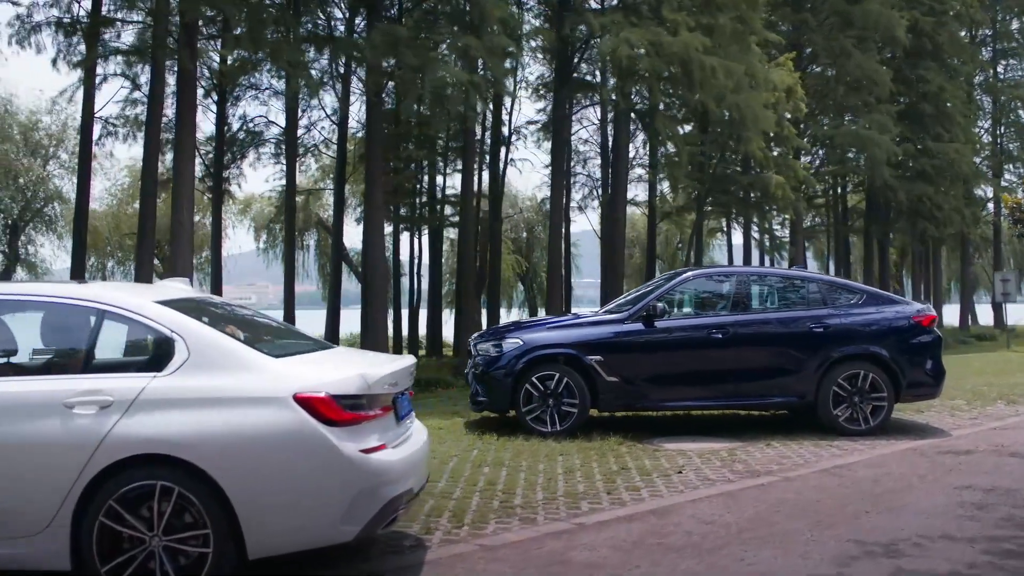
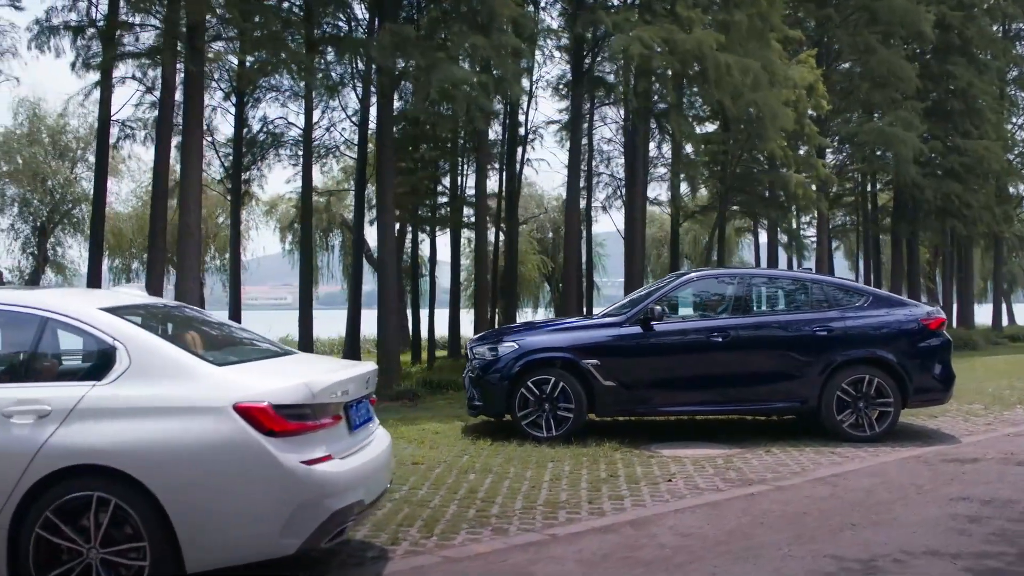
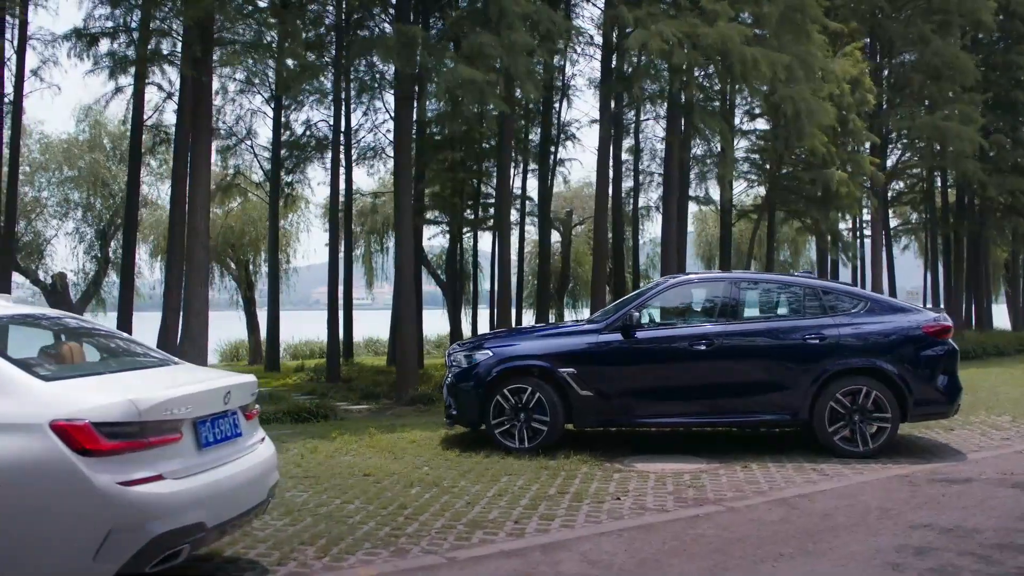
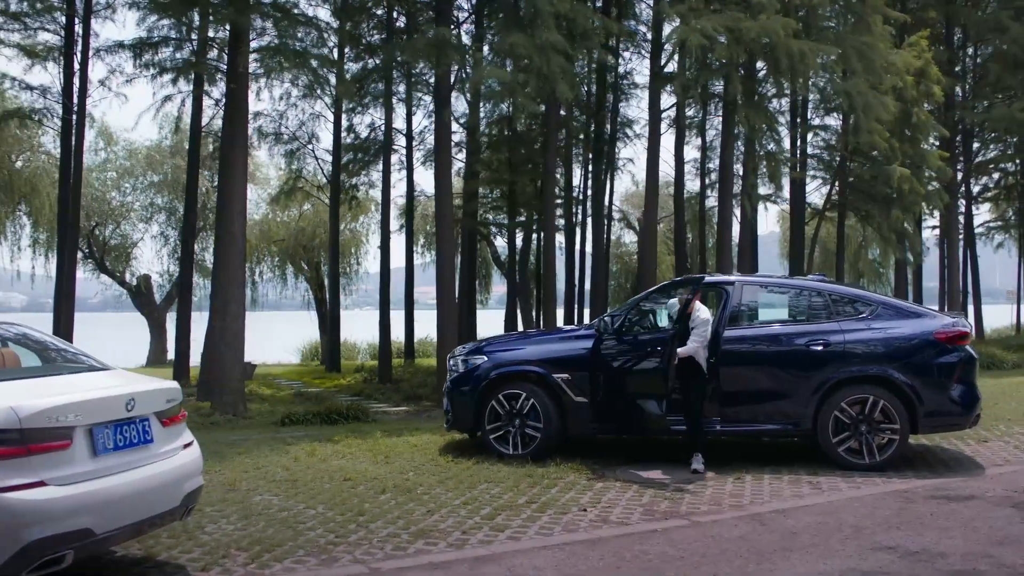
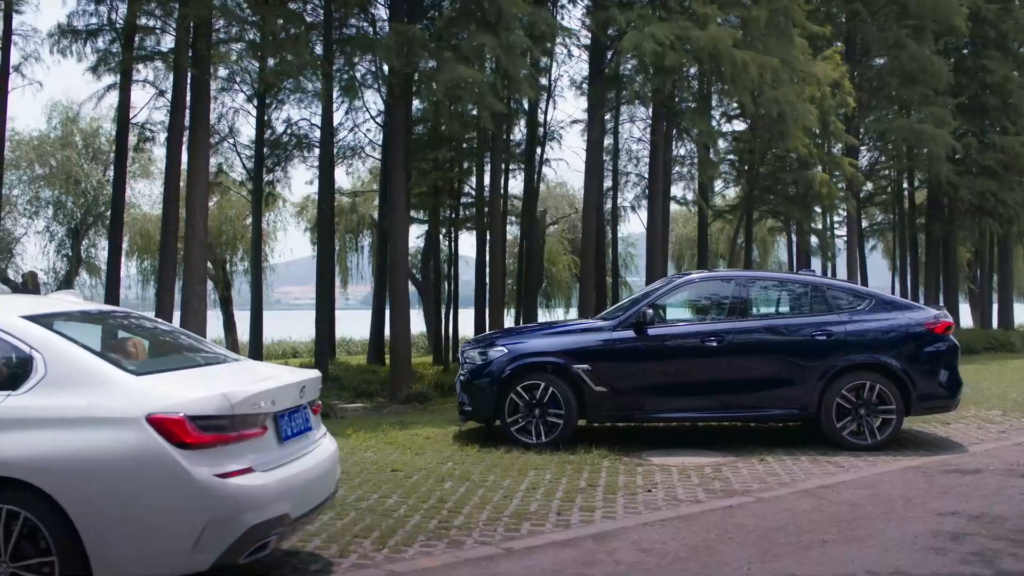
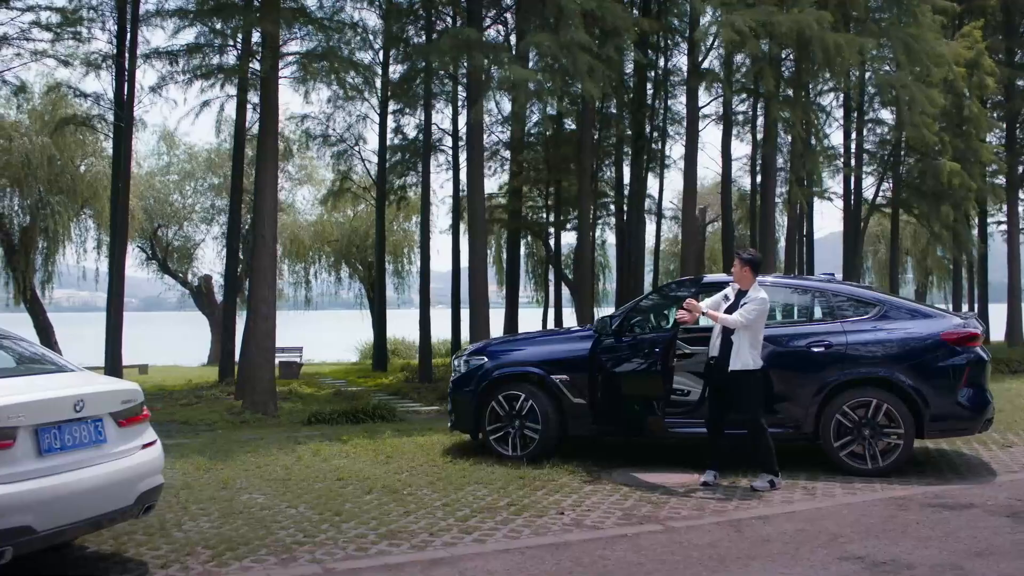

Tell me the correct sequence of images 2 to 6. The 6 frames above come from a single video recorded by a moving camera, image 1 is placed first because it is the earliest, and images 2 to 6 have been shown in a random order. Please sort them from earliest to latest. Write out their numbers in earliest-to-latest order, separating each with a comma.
2, 5, 3, 4, 6
